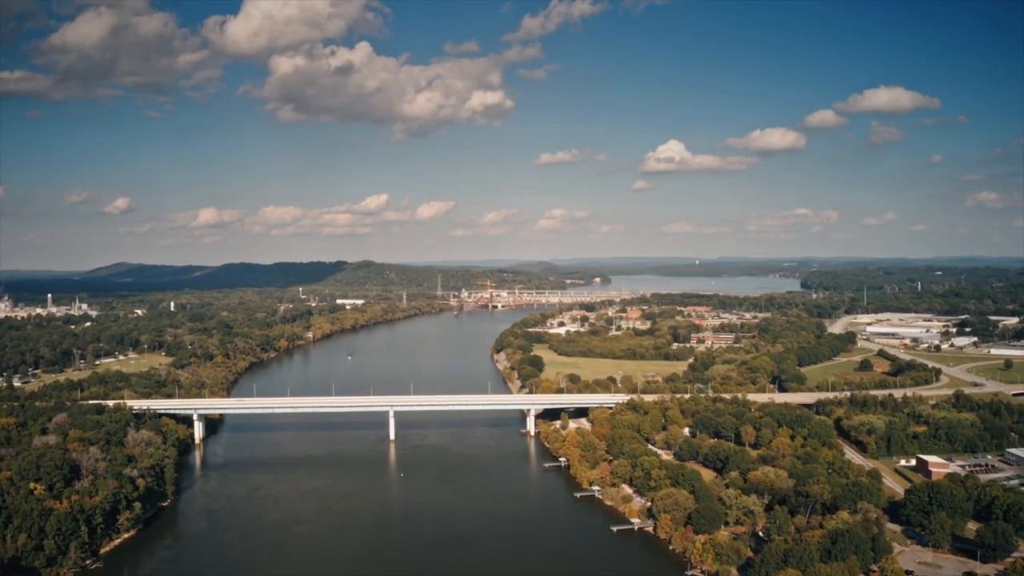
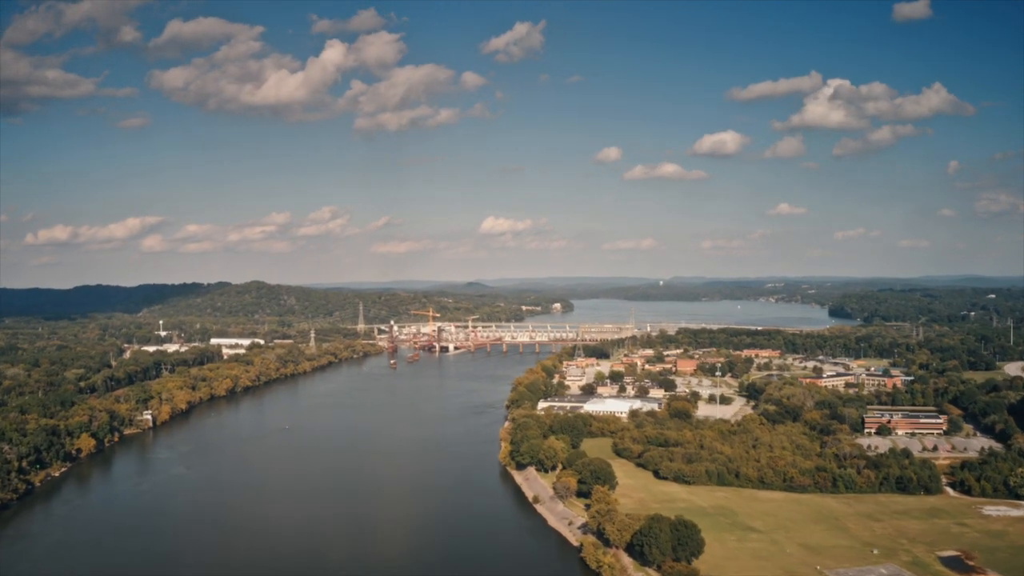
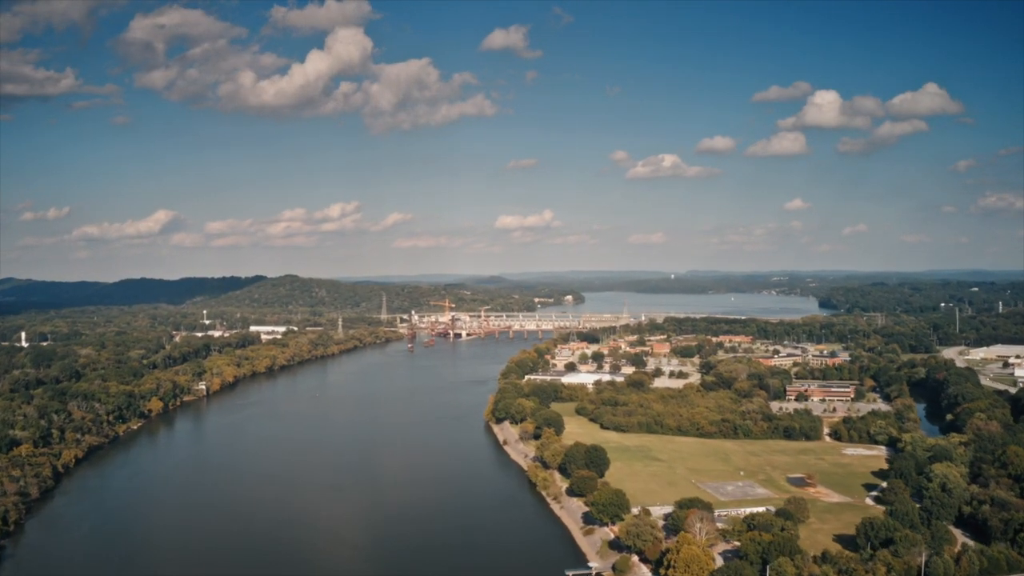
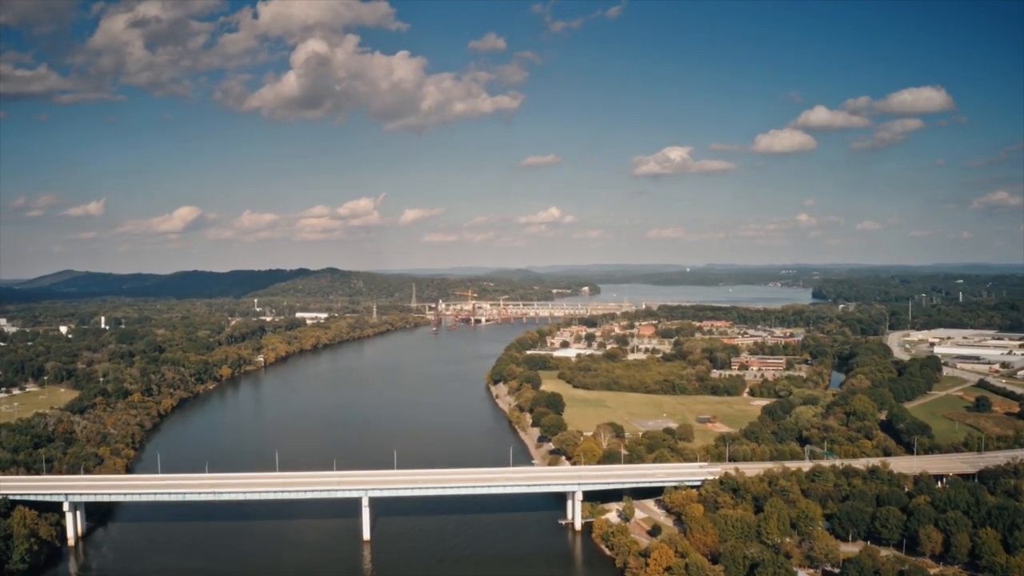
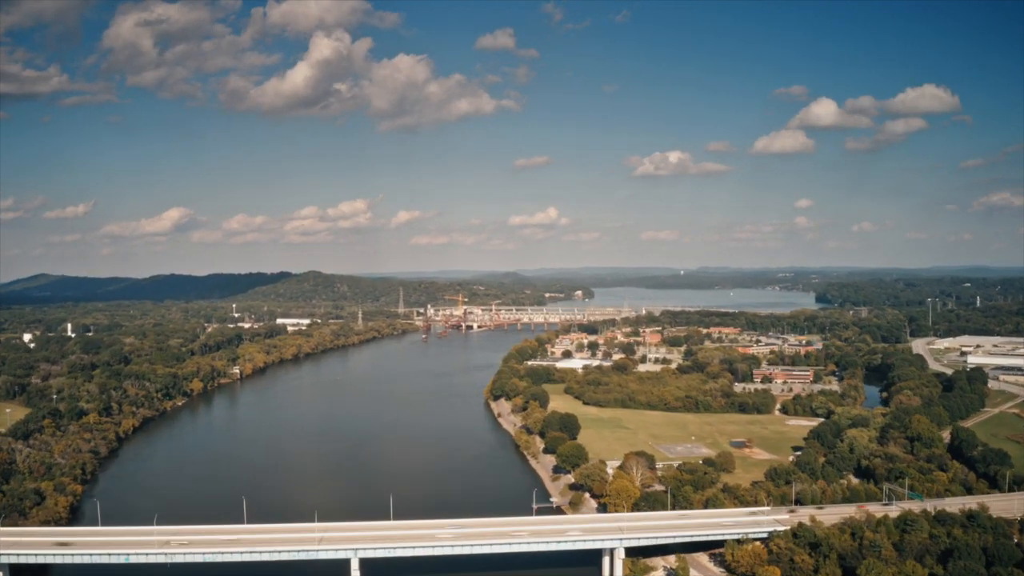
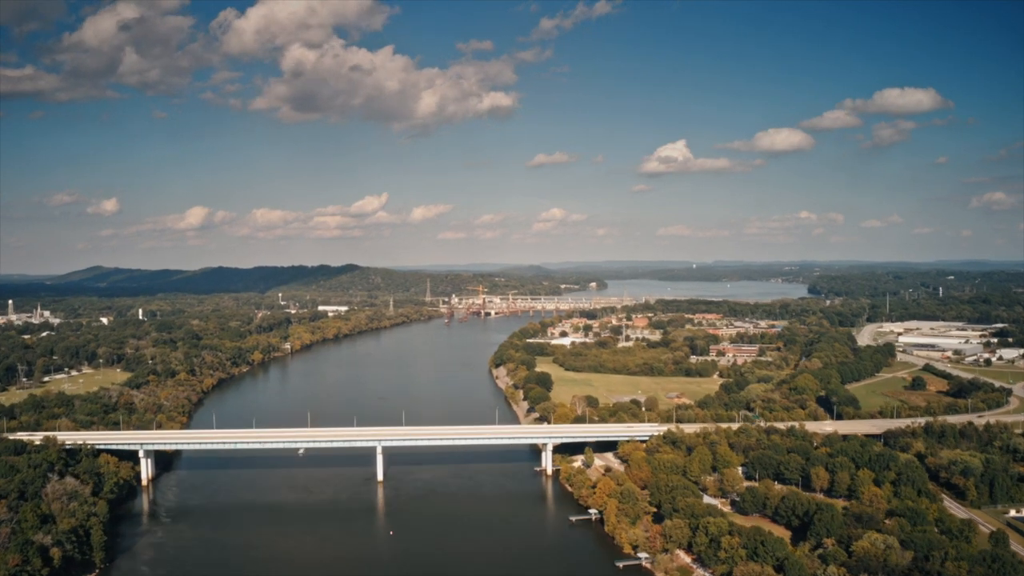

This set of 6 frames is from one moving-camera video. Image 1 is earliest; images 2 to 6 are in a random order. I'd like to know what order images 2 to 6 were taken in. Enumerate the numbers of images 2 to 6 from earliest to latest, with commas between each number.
6, 4, 5, 3, 2
